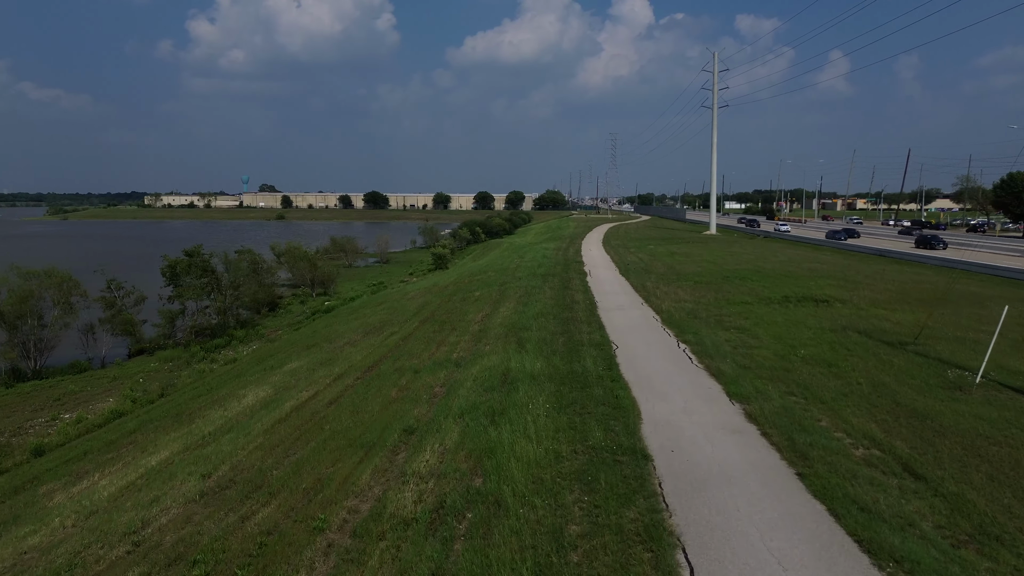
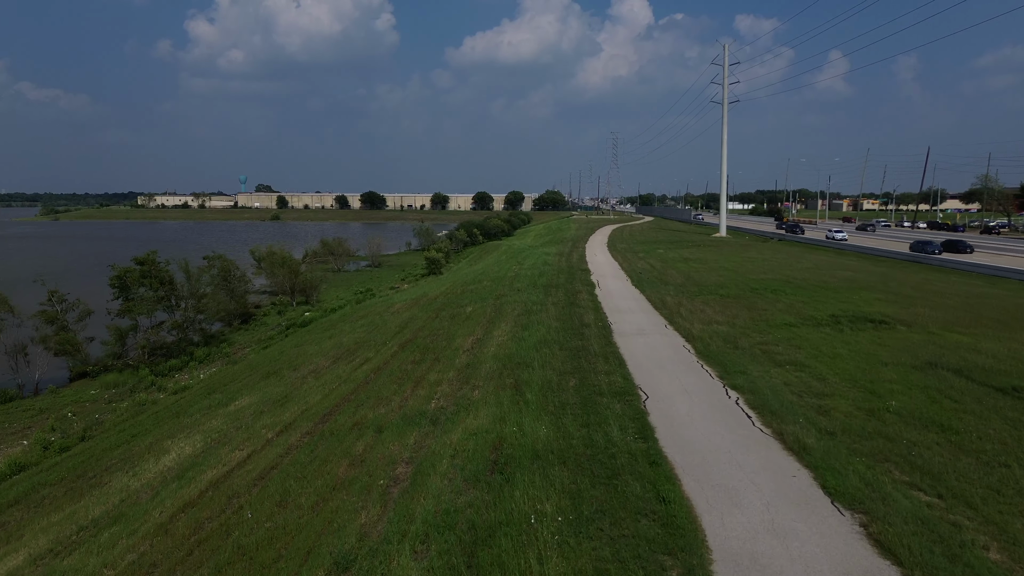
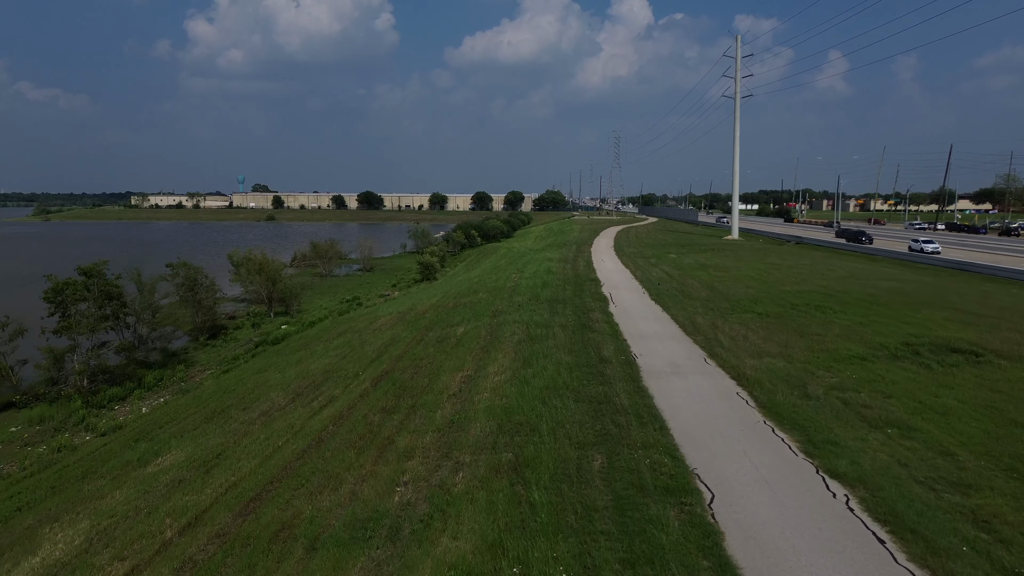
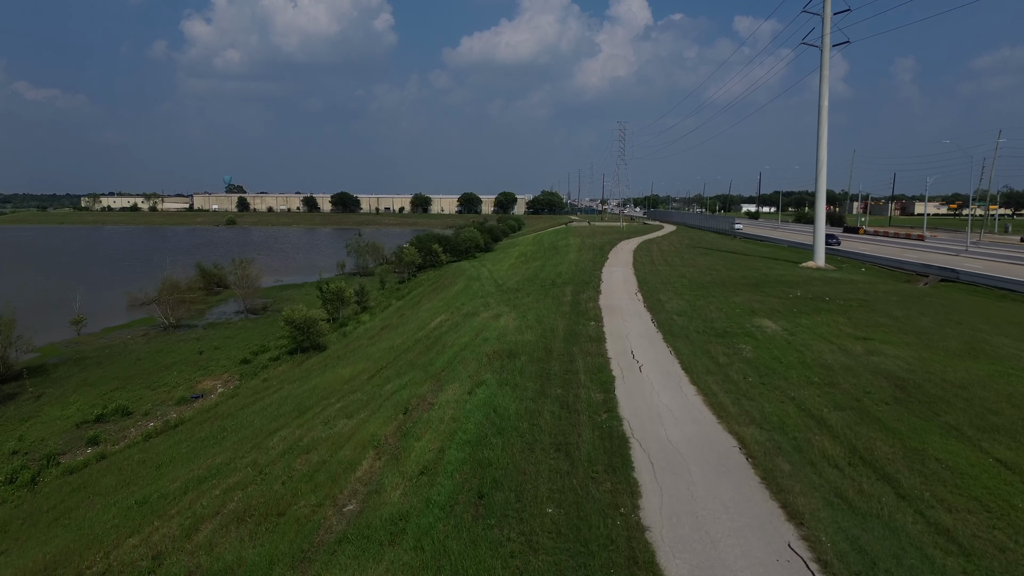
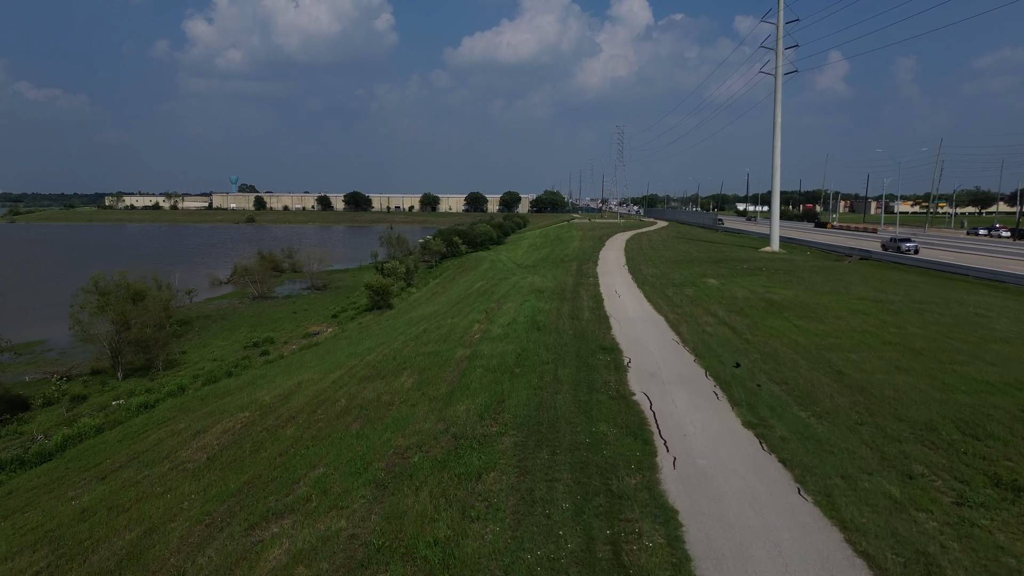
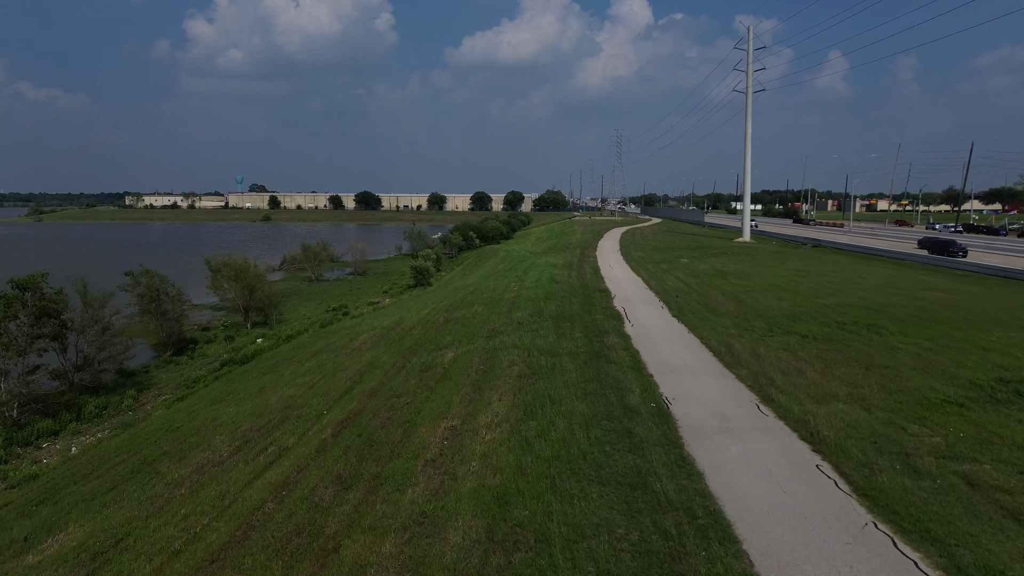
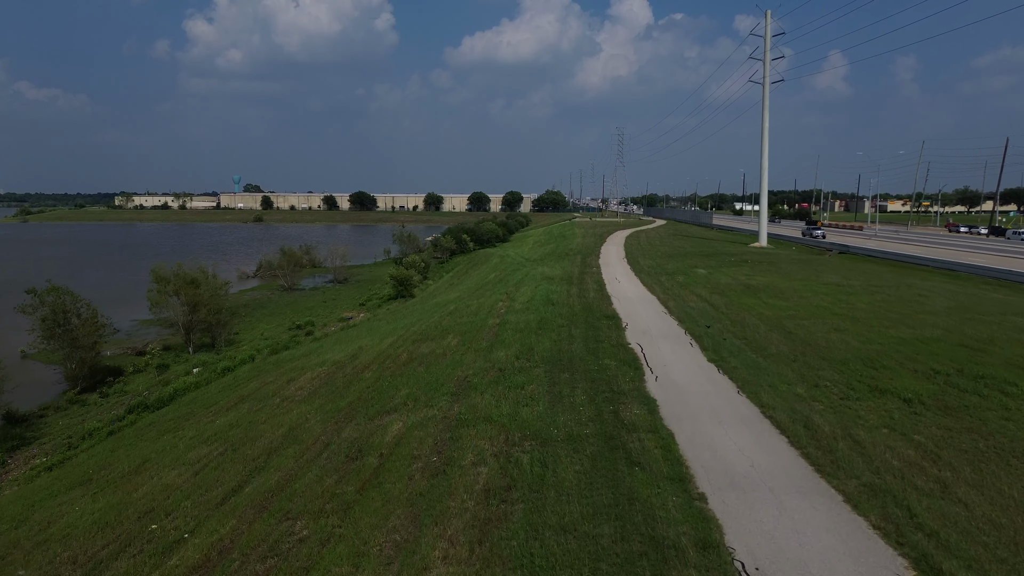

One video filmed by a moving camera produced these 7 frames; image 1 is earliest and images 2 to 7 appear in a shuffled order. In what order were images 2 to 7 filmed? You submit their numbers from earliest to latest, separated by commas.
2, 3, 6, 7, 5, 4
